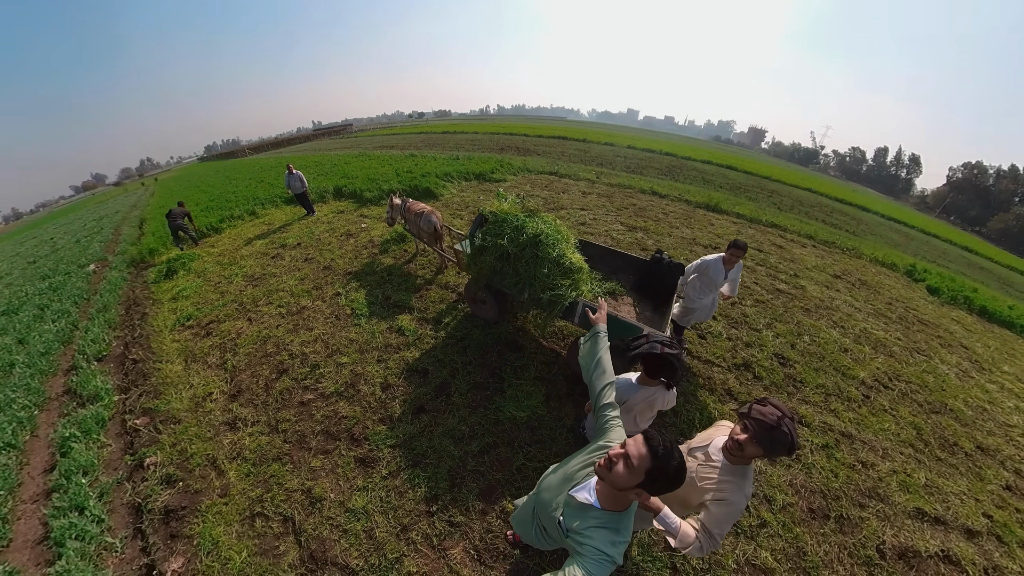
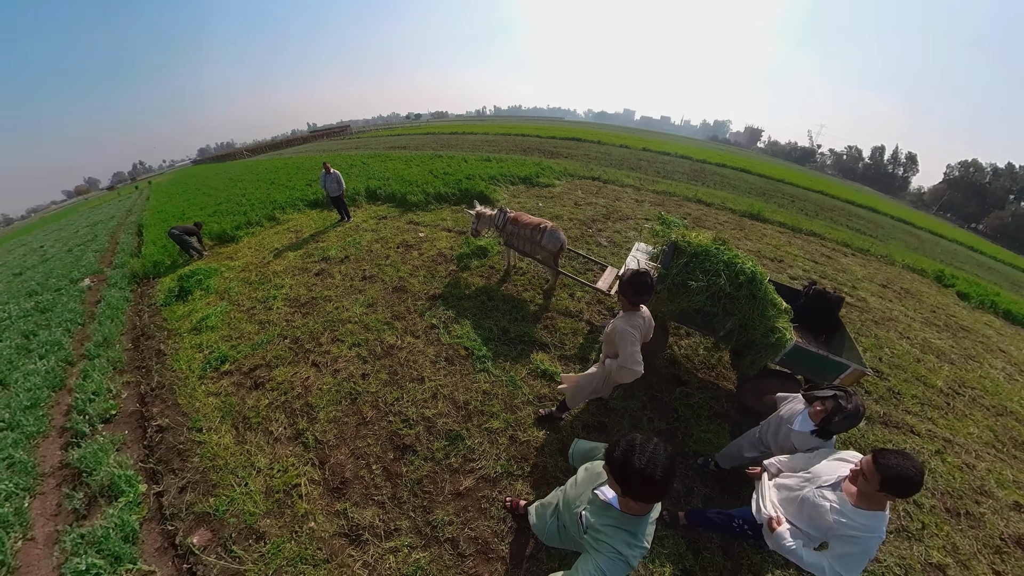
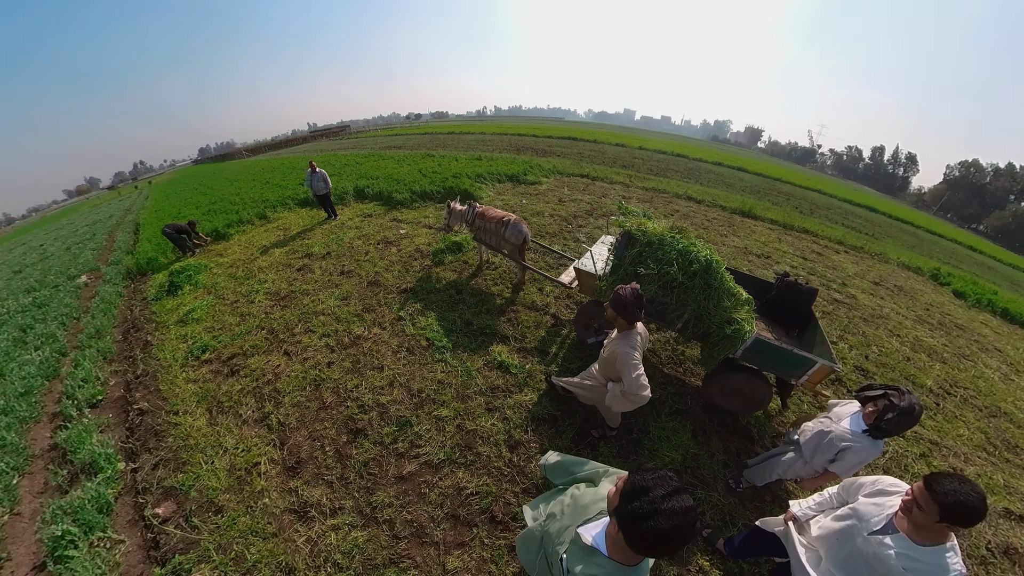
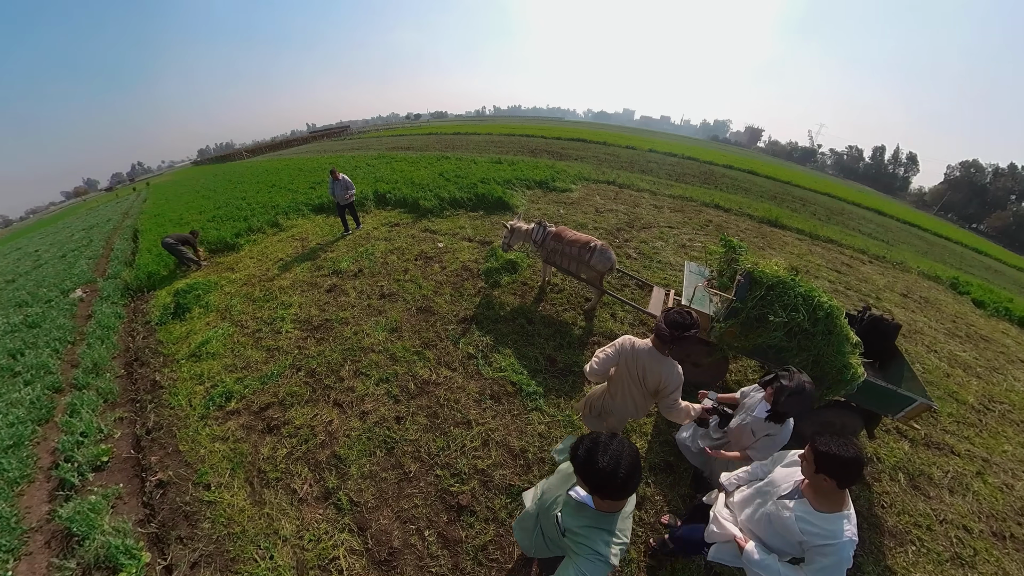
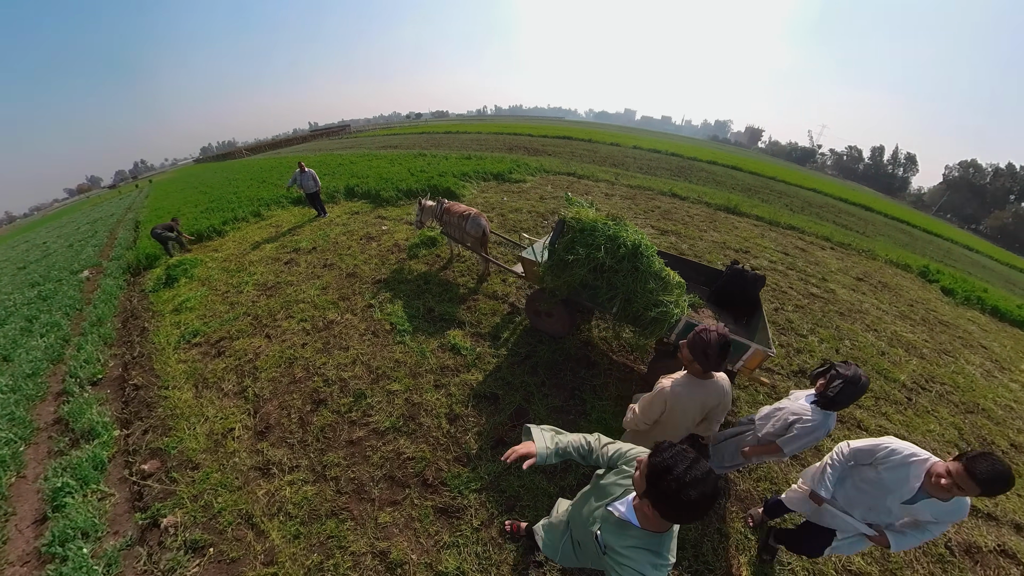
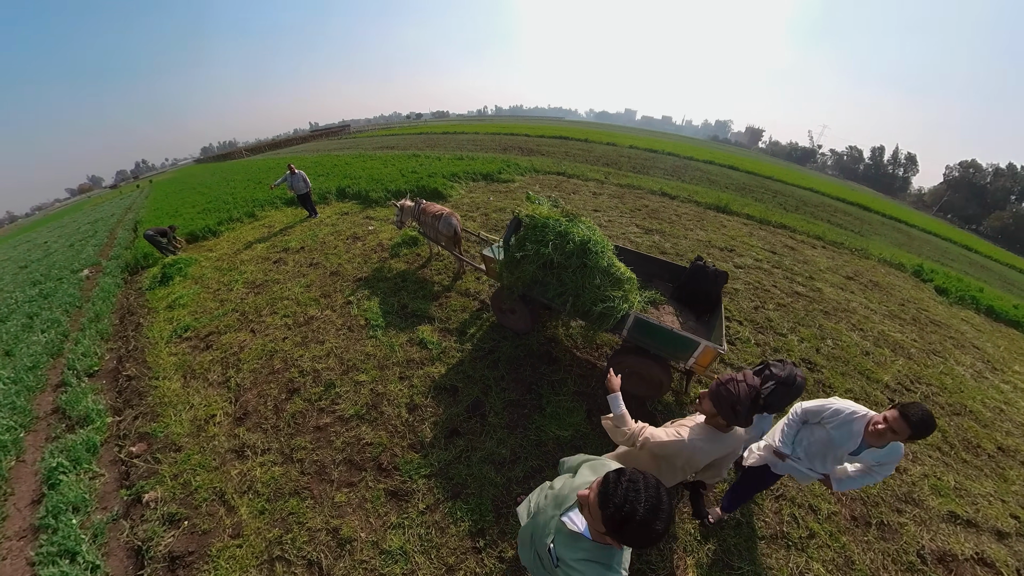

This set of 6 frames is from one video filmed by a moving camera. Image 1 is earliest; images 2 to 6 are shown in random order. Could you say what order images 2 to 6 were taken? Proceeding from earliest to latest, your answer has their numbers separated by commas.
6, 5, 3, 2, 4
